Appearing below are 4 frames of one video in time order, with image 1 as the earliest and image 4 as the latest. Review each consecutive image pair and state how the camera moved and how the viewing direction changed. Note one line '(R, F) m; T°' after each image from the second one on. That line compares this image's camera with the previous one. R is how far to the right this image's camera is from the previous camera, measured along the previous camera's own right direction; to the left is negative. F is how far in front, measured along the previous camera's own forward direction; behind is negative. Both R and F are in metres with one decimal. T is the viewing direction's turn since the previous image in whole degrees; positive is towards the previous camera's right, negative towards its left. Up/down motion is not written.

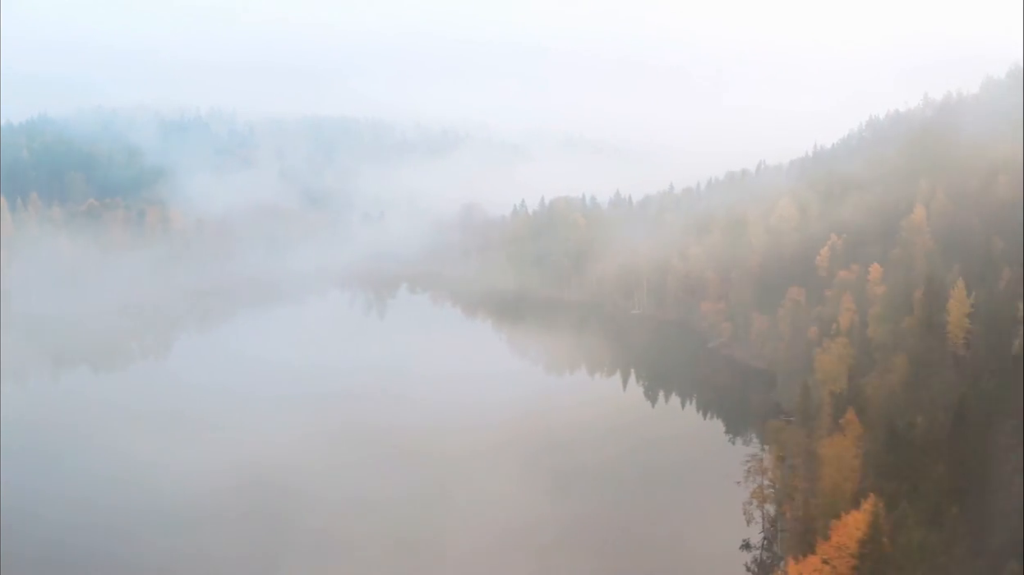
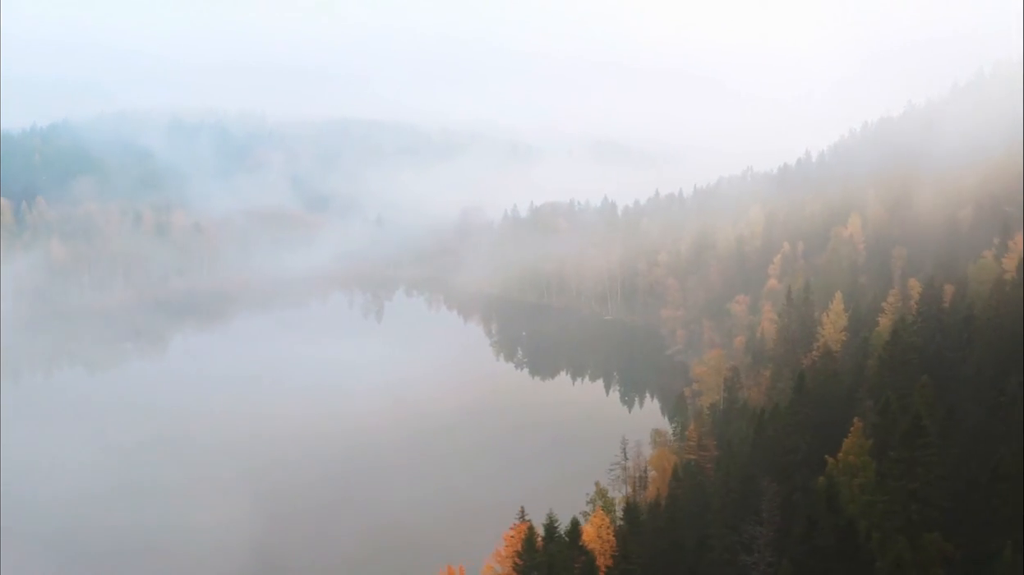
(+3.7, -0.2) m; +1°
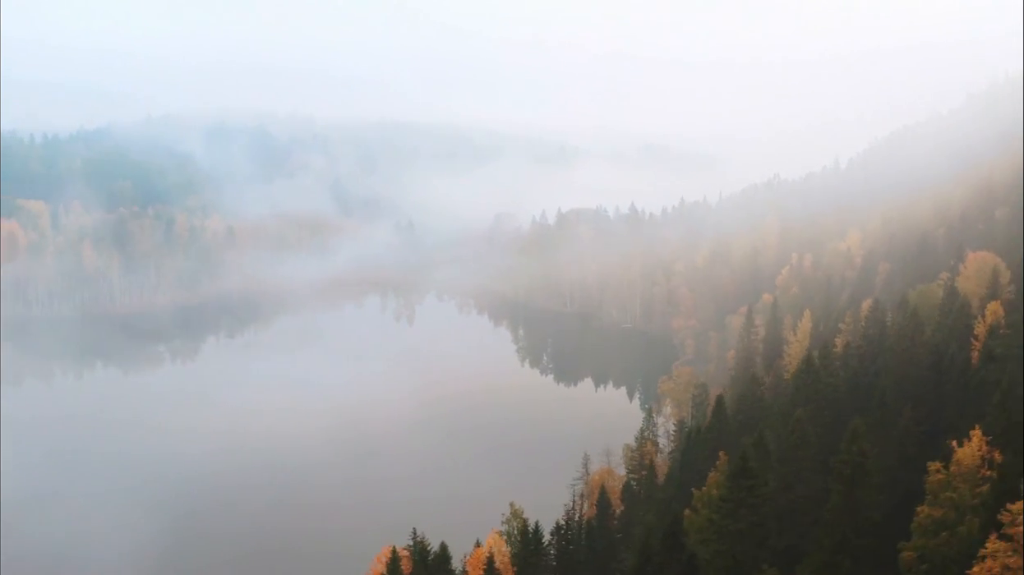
(+1.6, -1.2) m; -2°
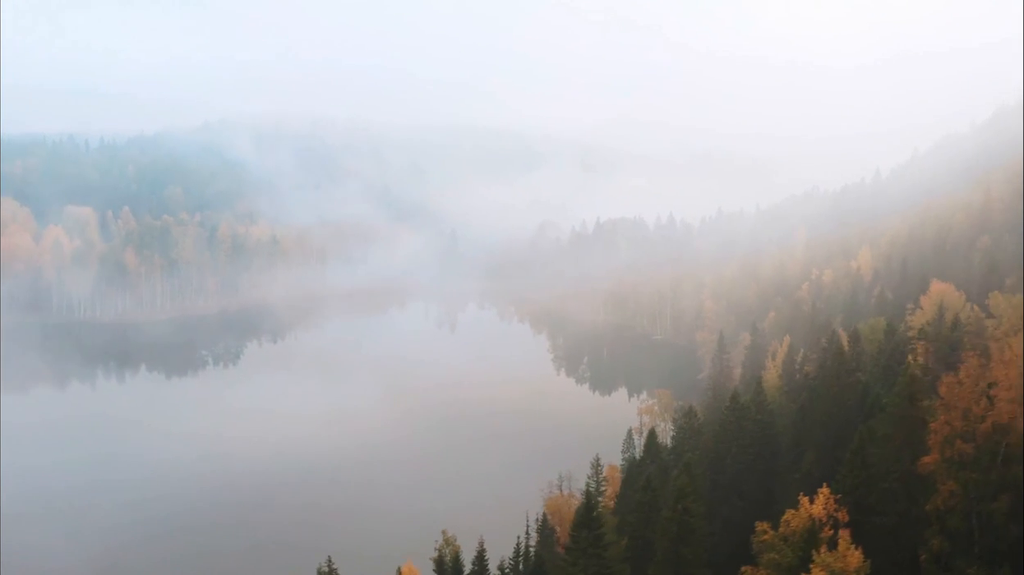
(+1.6, -1.0) m; -3°
